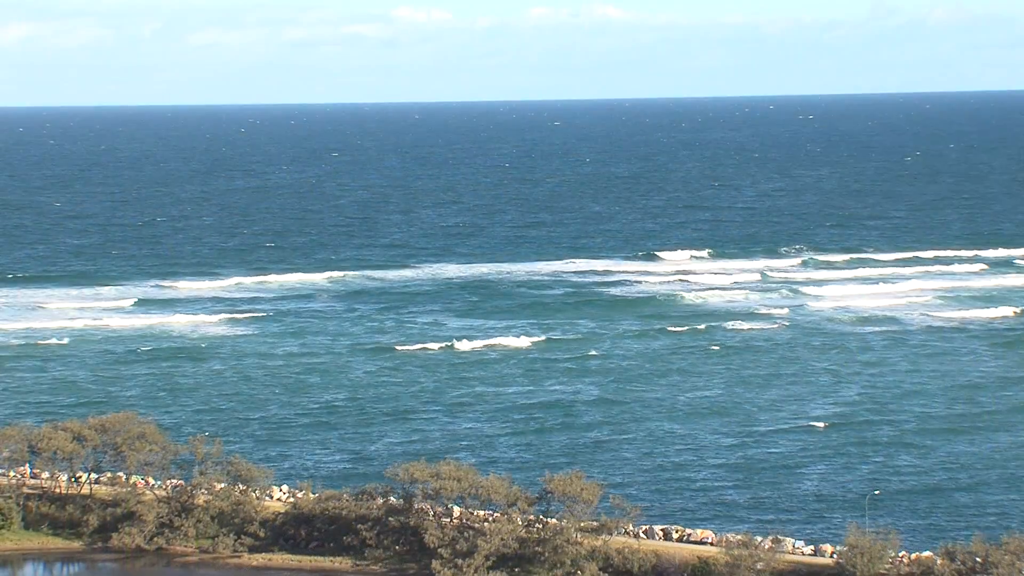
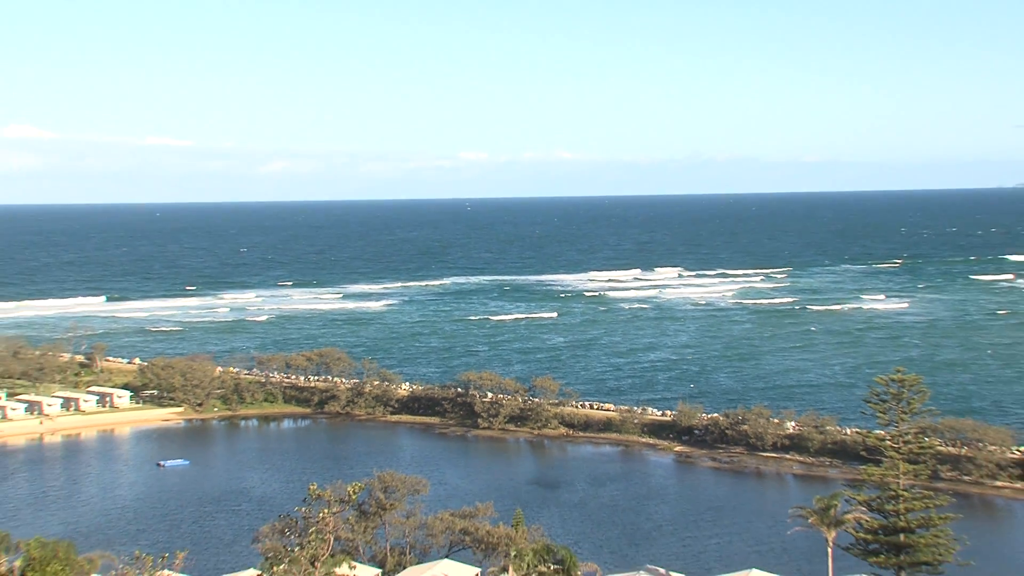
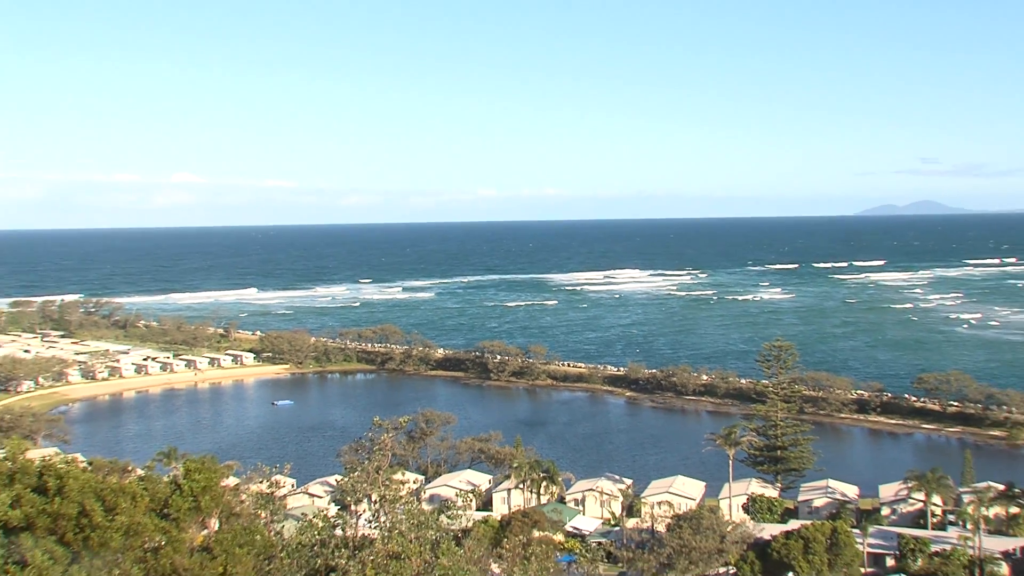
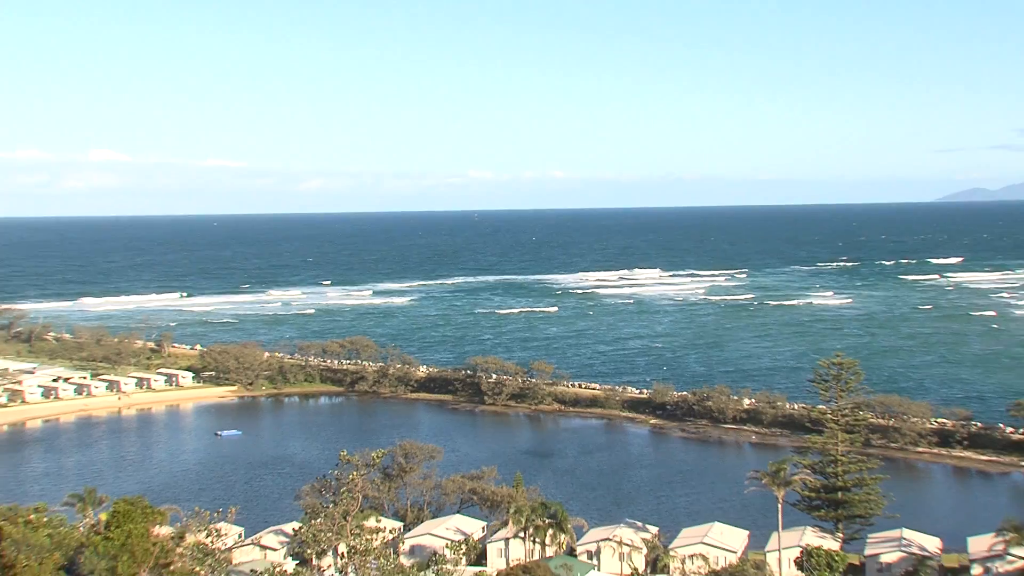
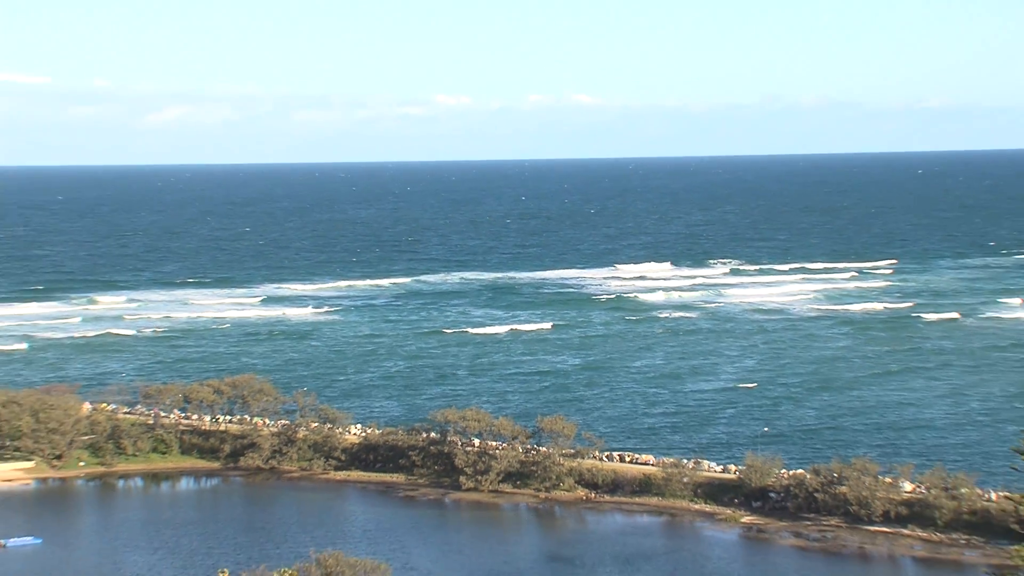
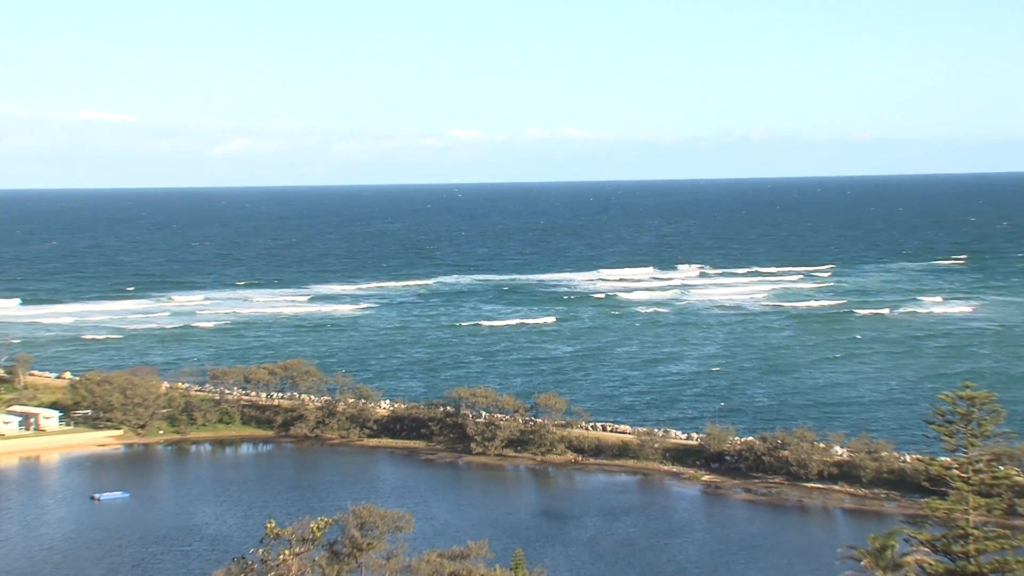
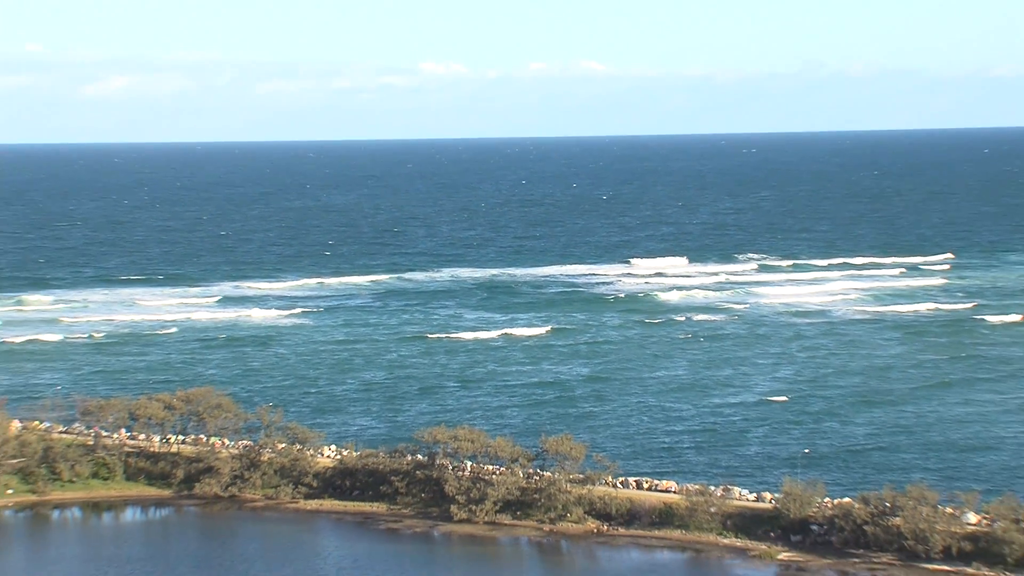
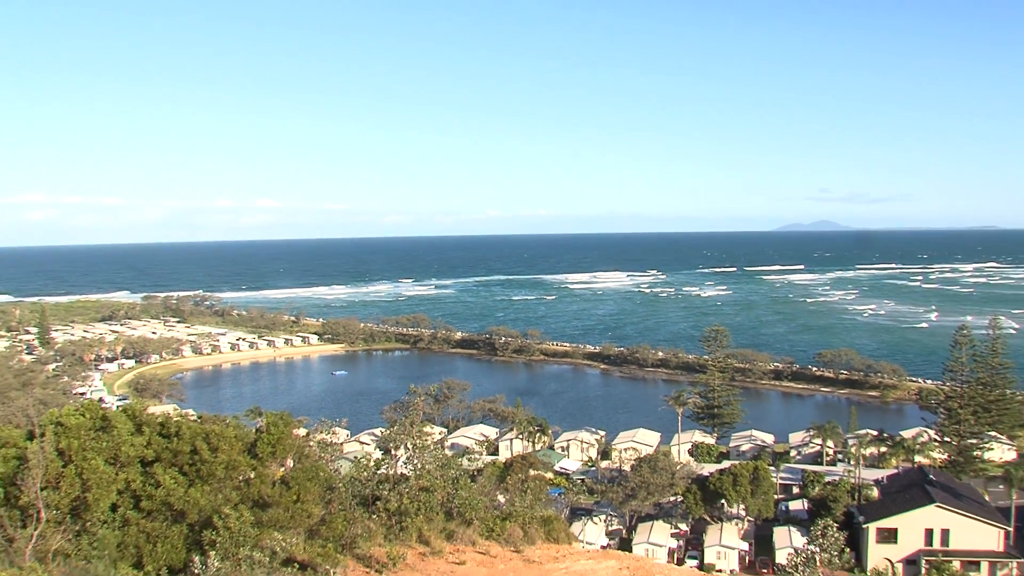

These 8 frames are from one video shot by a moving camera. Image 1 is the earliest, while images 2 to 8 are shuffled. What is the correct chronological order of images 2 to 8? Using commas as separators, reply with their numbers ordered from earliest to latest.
7, 5, 6, 2, 4, 3, 8
